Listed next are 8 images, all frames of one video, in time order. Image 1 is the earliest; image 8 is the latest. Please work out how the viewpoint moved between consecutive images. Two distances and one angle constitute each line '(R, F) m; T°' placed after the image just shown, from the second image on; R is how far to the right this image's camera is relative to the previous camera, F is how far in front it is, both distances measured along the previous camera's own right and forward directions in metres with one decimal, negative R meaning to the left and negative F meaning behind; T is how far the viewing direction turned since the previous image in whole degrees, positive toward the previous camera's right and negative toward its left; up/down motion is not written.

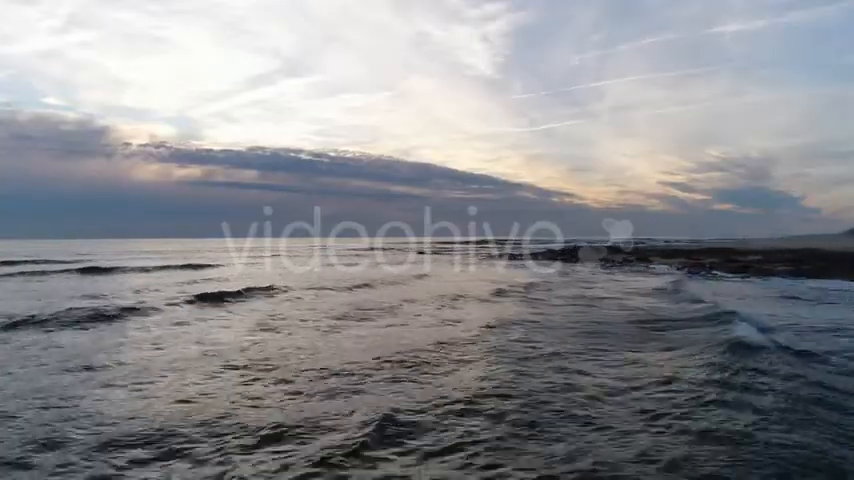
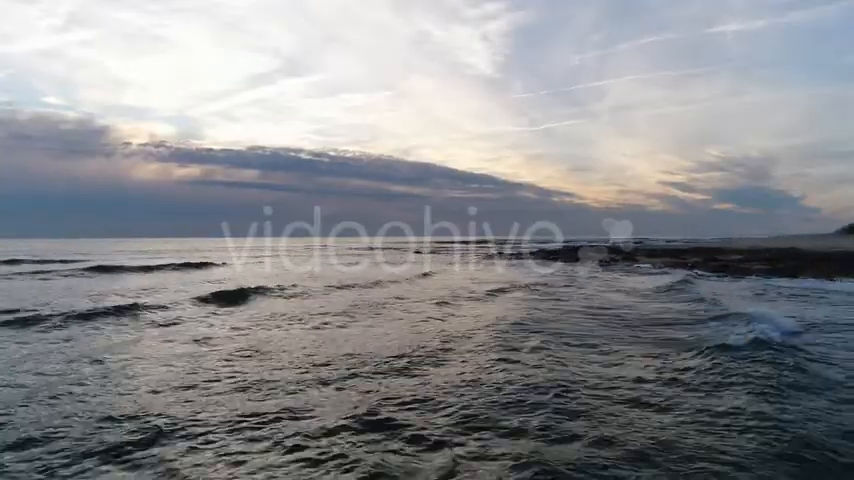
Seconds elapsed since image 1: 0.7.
(-1.7, -0.1) m; 0°
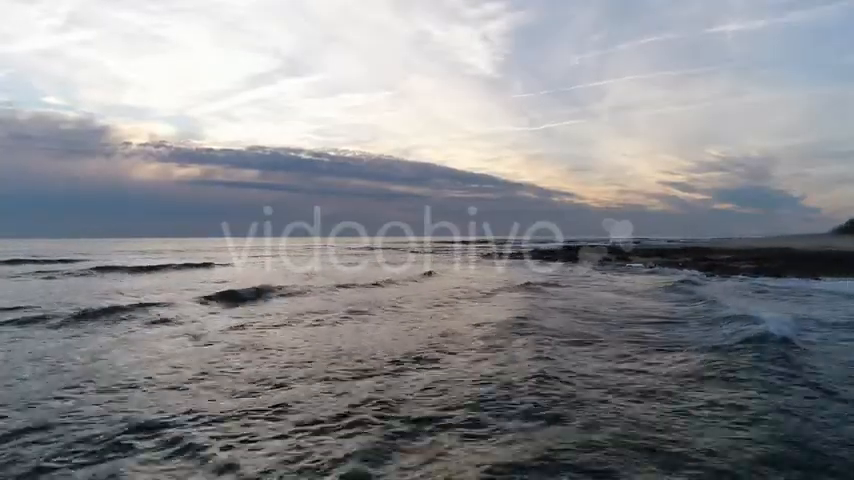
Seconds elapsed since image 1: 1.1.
(+2.1, -0.2) m; 0°
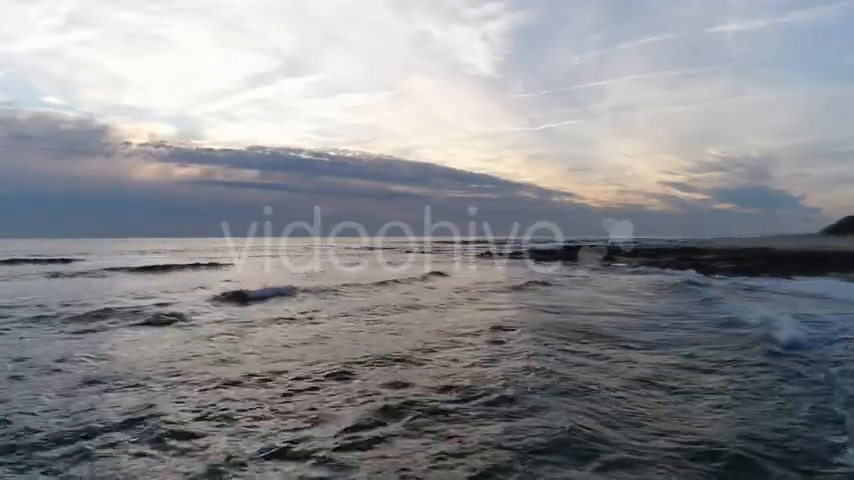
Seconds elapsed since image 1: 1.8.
(-2.6, +3.1) m; 0°
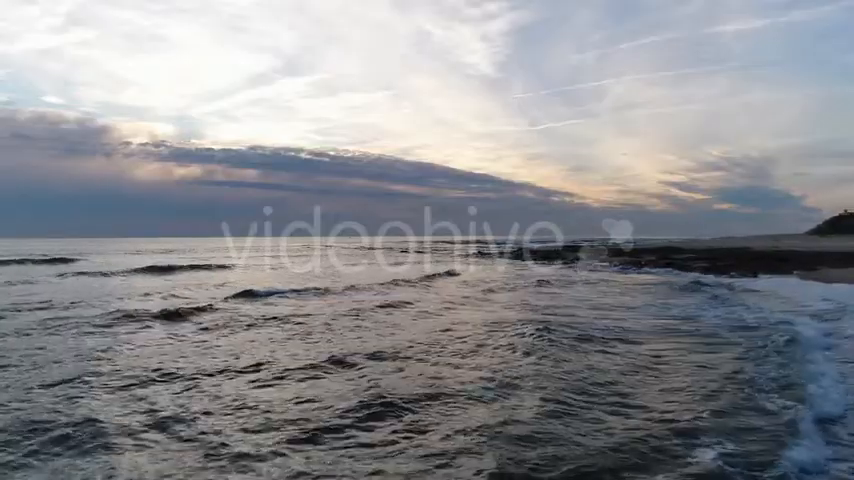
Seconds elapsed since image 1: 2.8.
(+1.5, -3.5) m; 0°
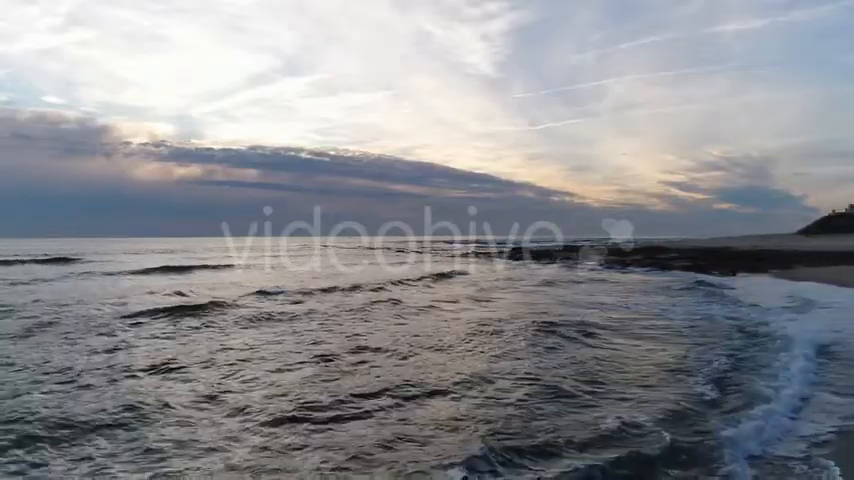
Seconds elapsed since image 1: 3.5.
(+0.7, -1.5) m; 0°
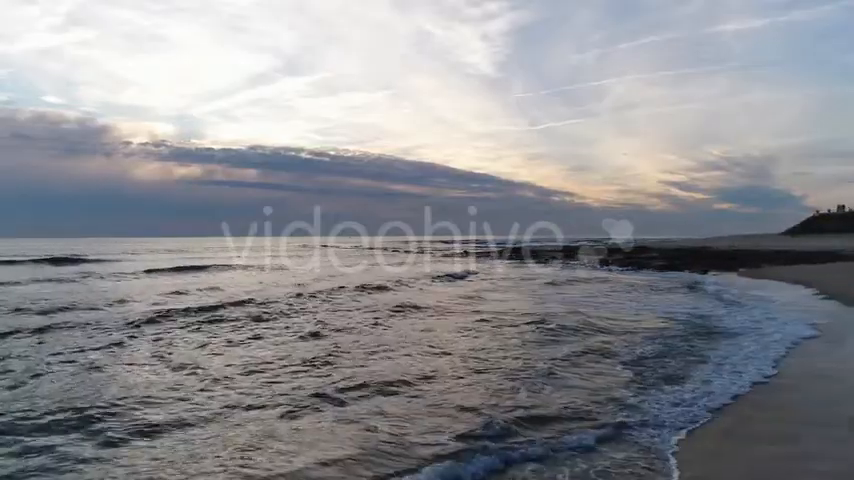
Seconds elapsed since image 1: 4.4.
(-1.1, +3.2) m; 0°
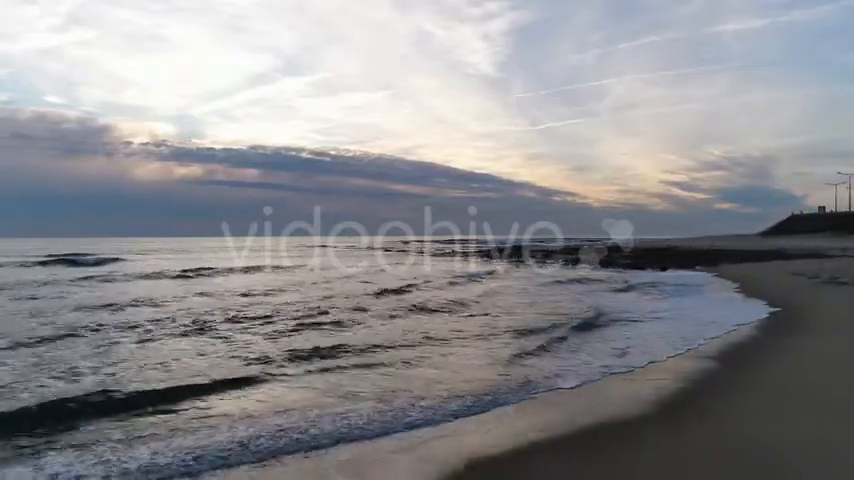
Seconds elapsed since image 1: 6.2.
(+1.2, -1.8) m; 0°
